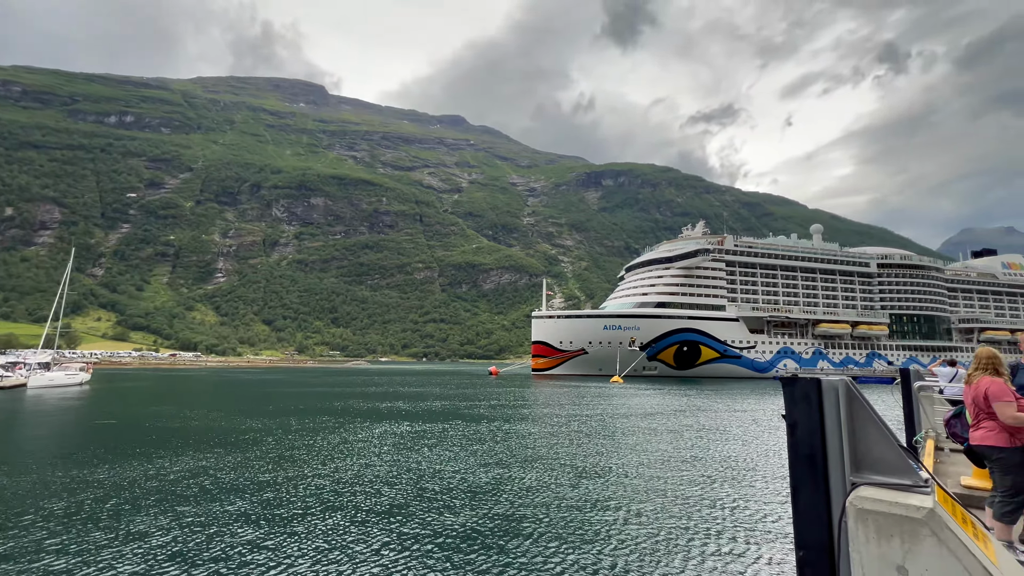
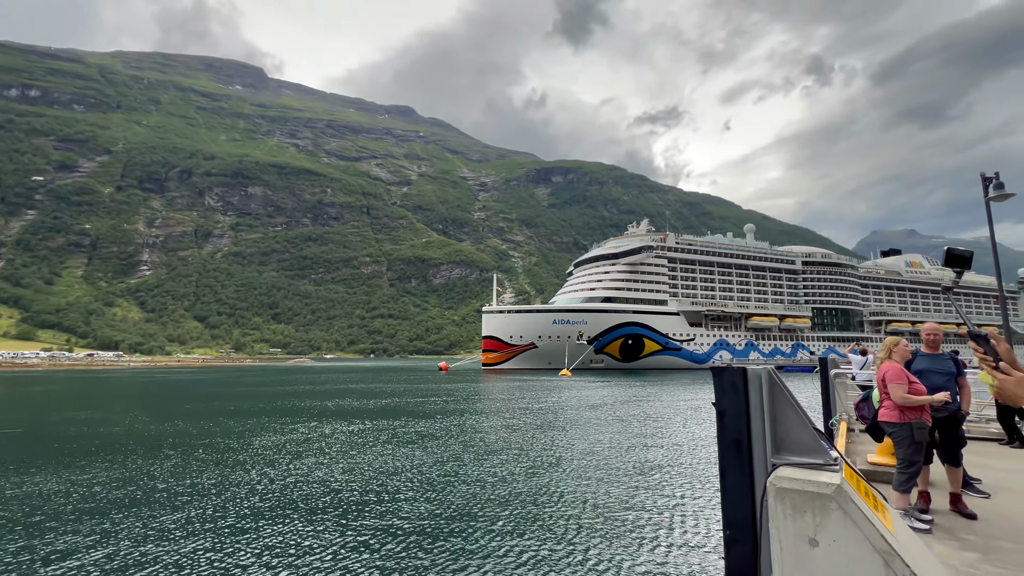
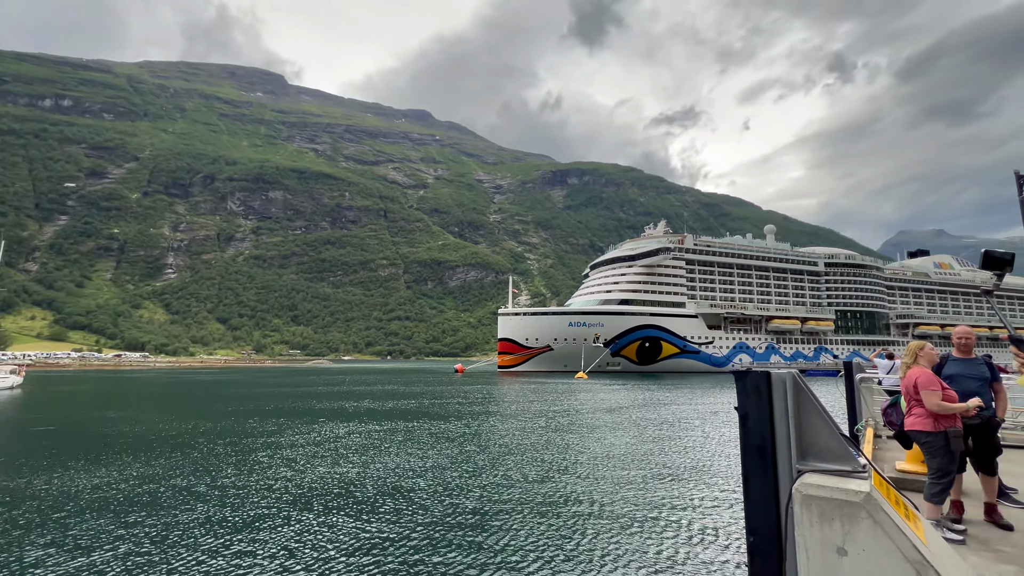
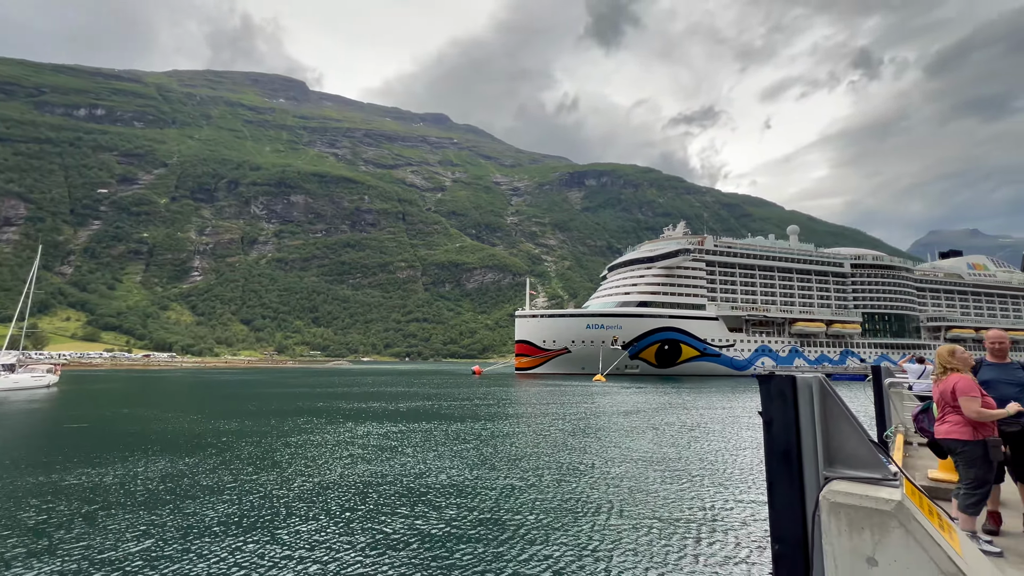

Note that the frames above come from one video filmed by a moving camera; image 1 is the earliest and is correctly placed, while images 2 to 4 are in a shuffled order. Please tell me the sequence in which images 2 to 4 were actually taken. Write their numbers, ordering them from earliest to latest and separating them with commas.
4, 3, 2
